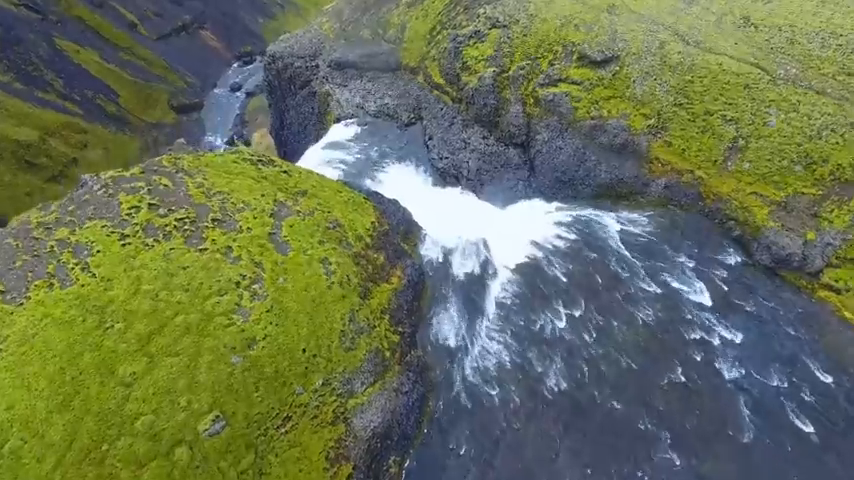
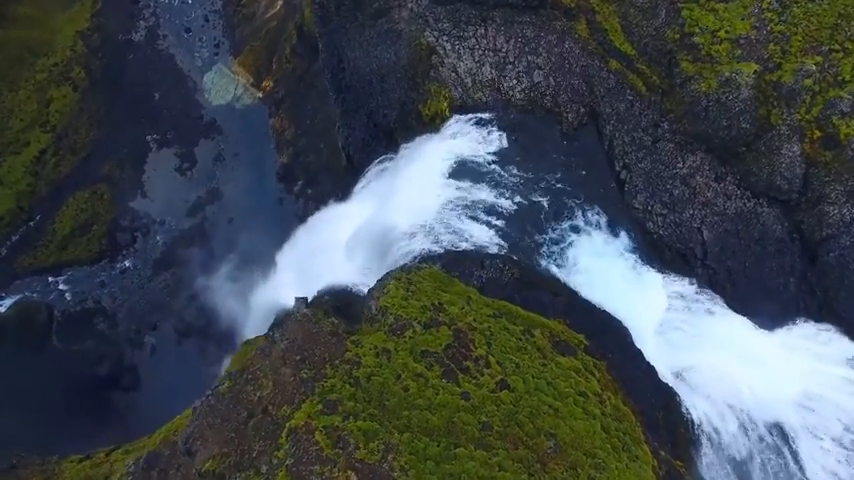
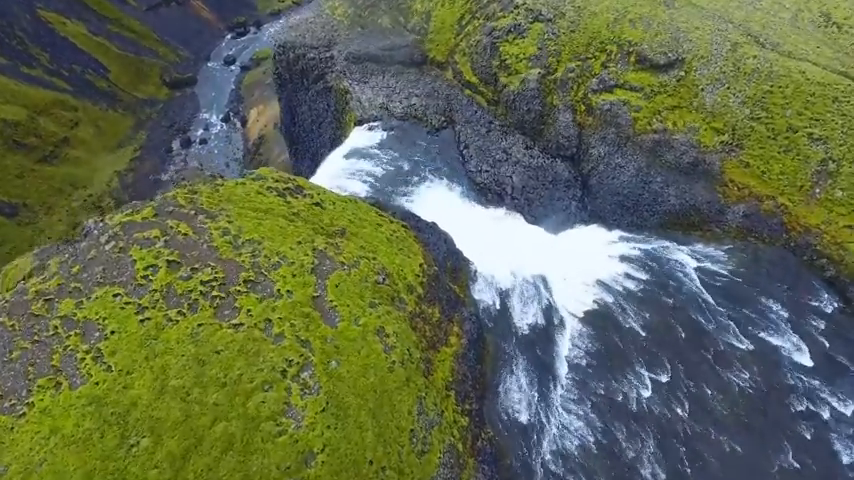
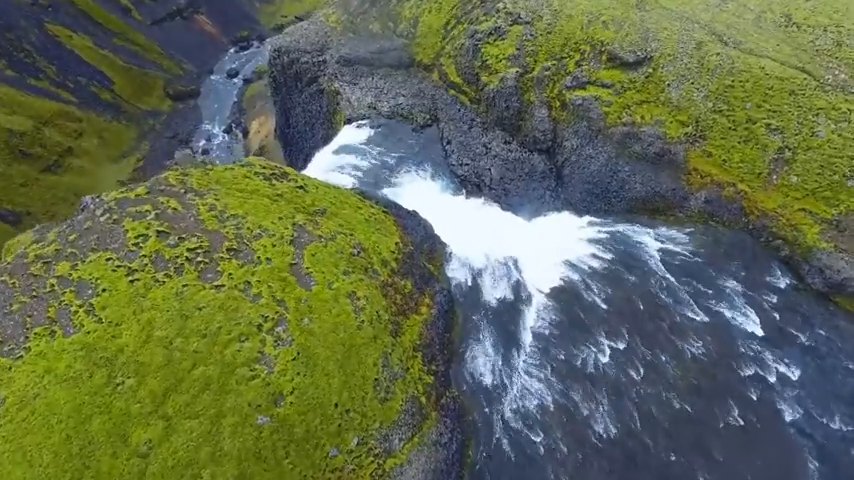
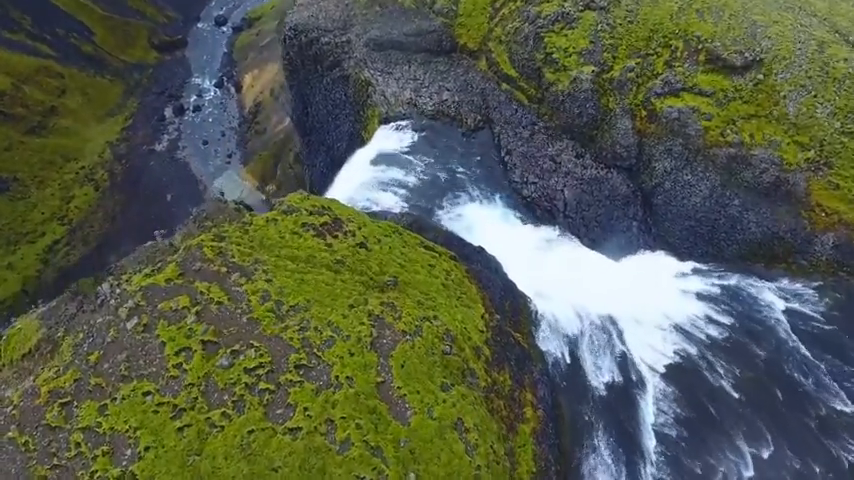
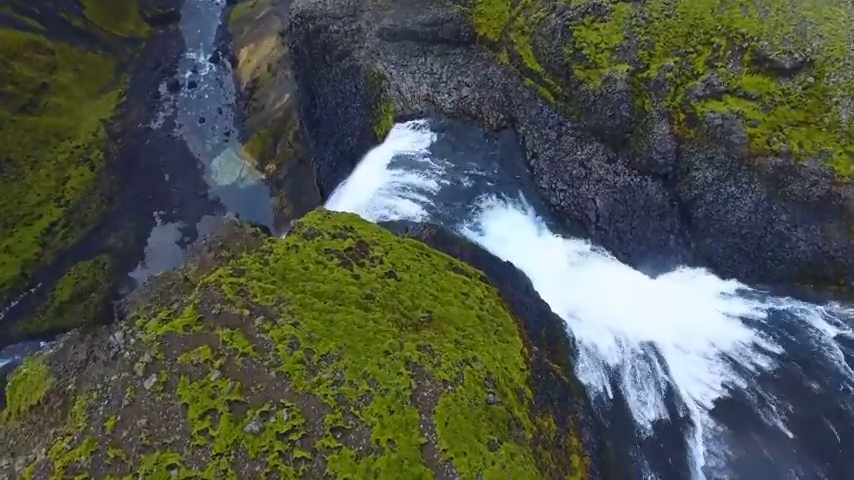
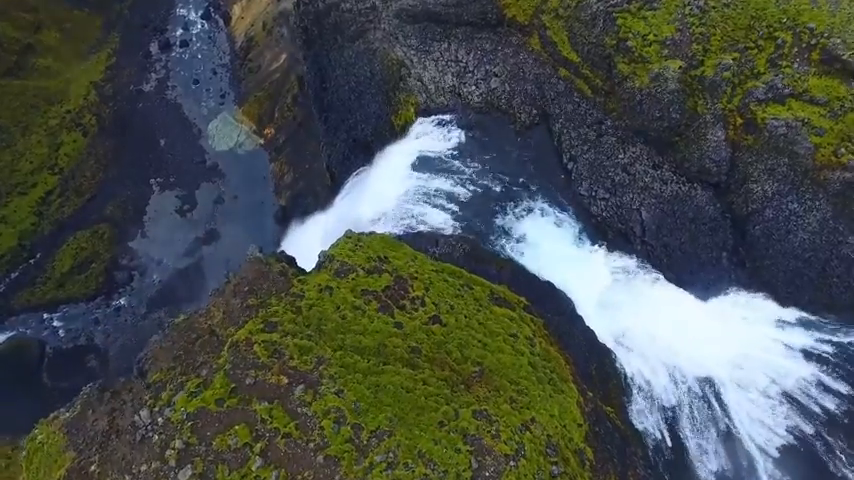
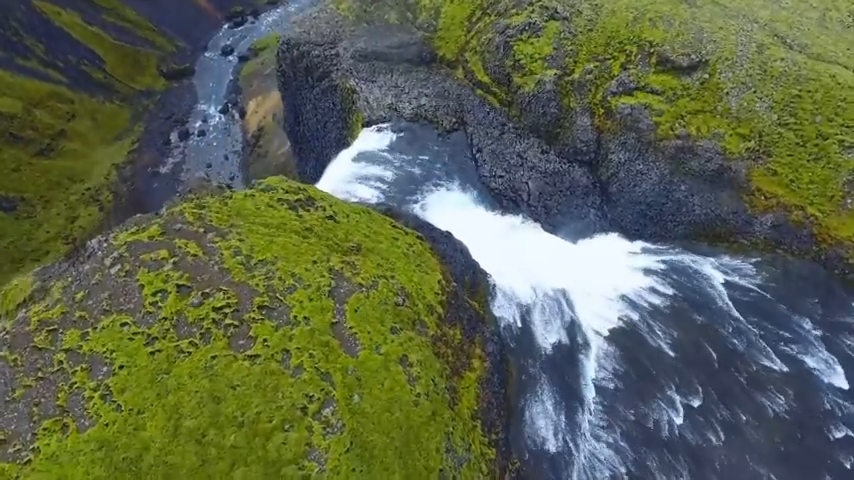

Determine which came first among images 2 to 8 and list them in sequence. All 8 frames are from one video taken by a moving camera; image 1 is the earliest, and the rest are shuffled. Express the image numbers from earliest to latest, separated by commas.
4, 3, 8, 5, 6, 7, 2
